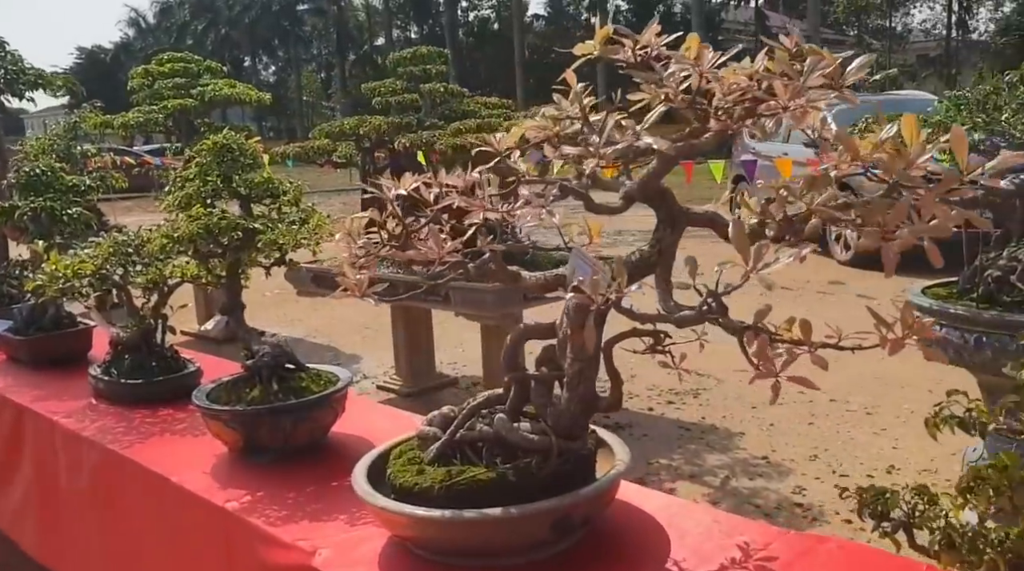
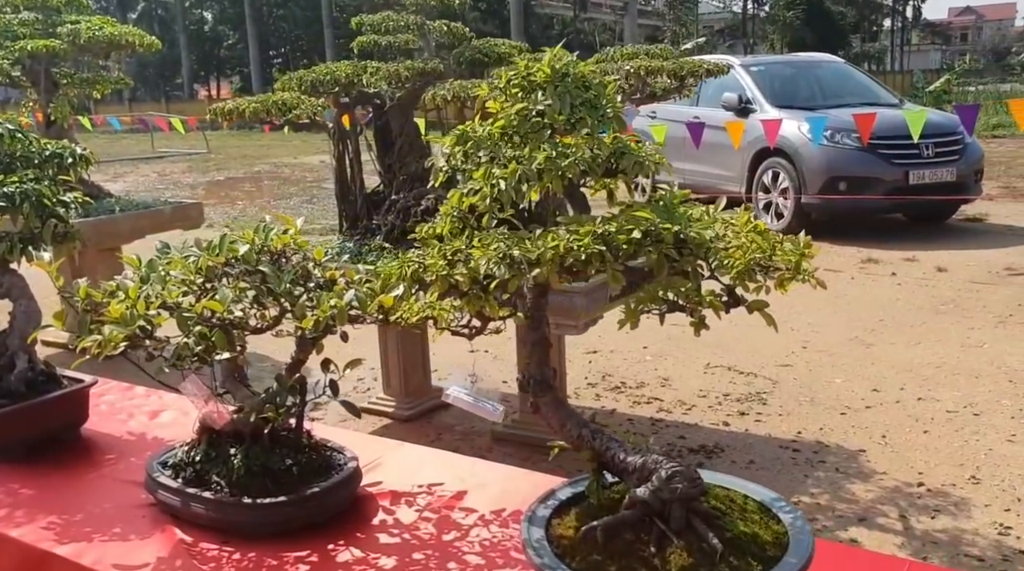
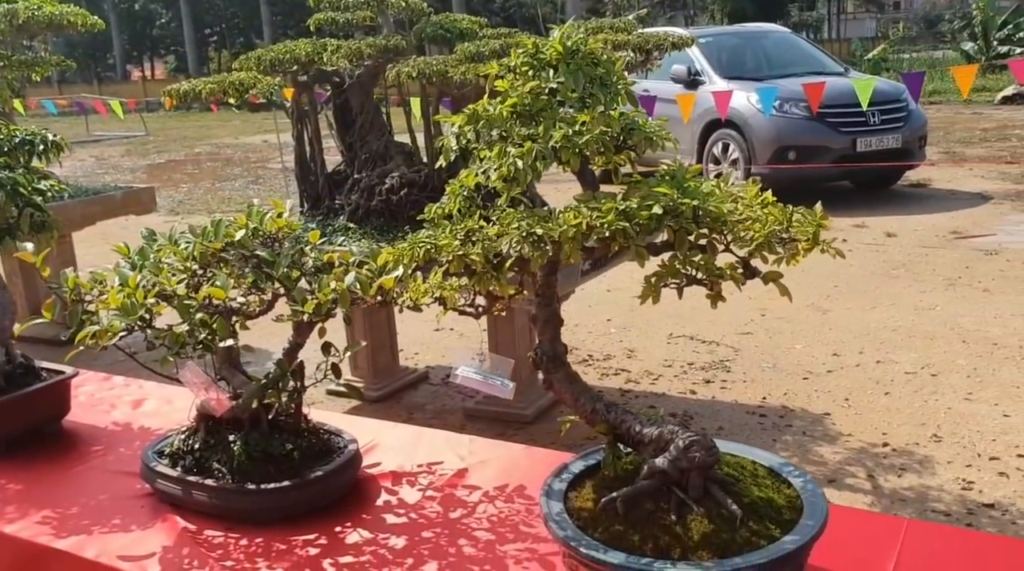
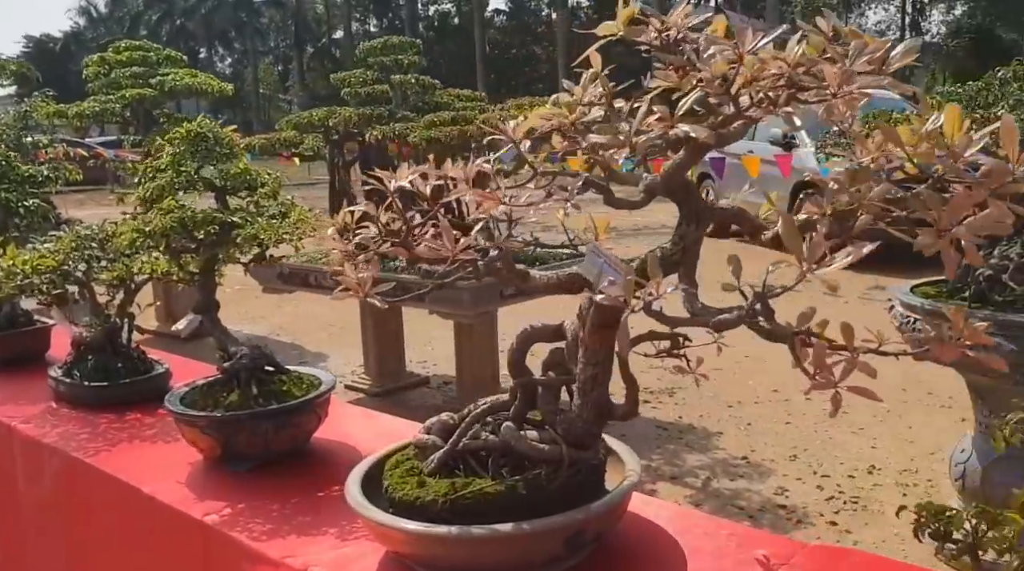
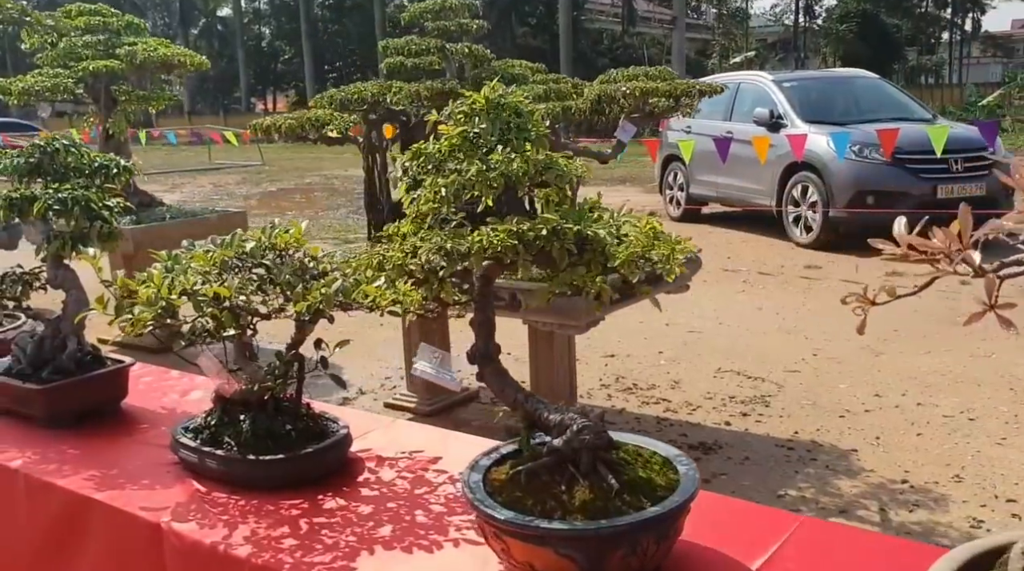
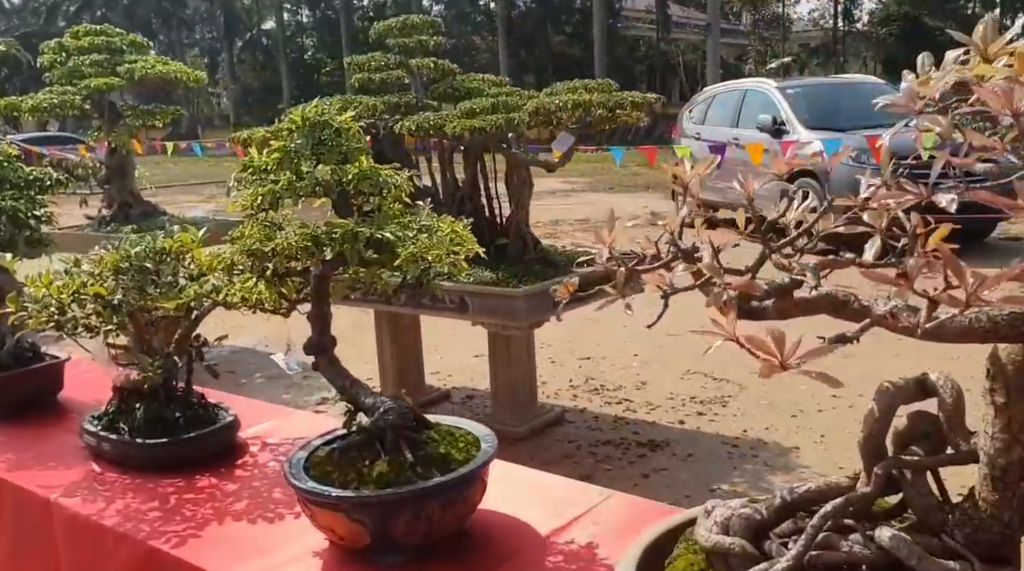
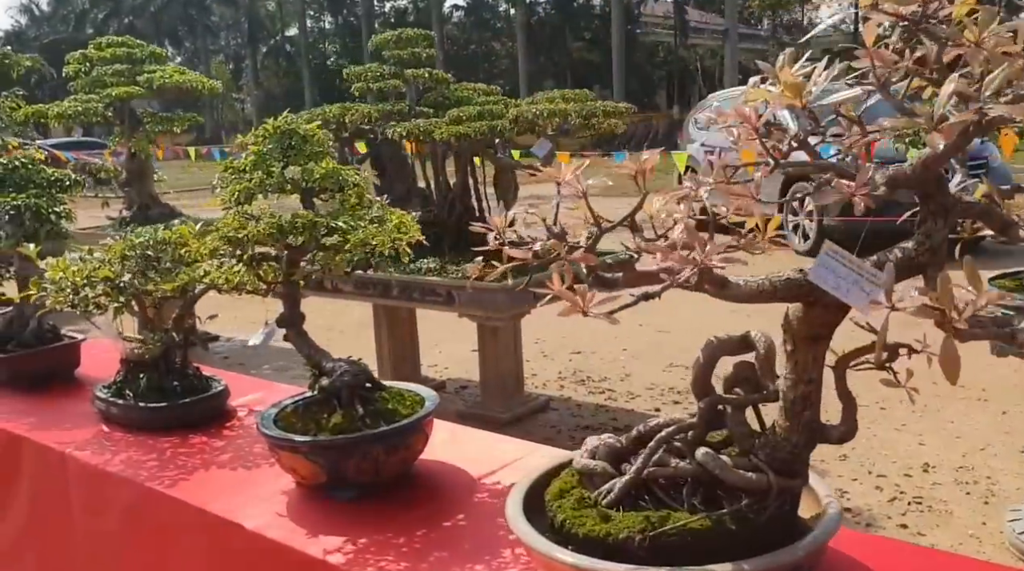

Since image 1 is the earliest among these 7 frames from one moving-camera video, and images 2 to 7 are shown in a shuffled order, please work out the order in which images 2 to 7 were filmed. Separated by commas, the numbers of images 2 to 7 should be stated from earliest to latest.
4, 7, 6, 5, 2, 3
